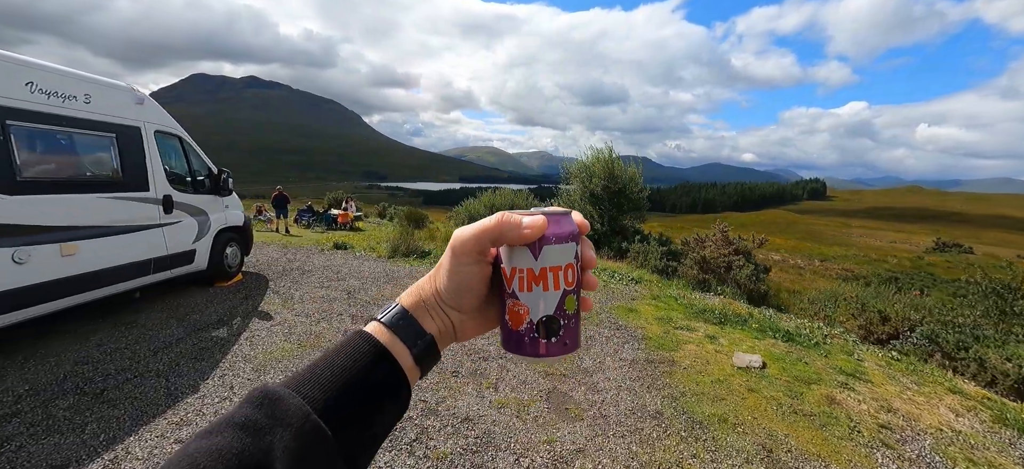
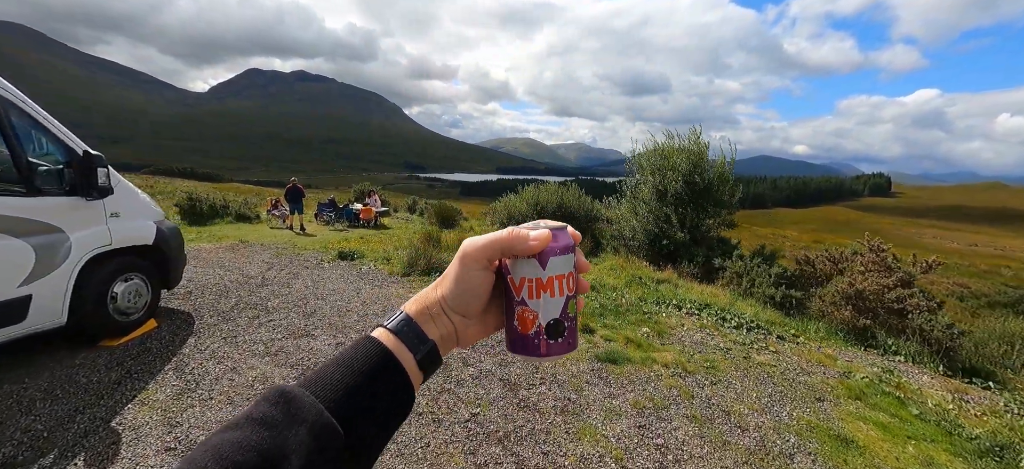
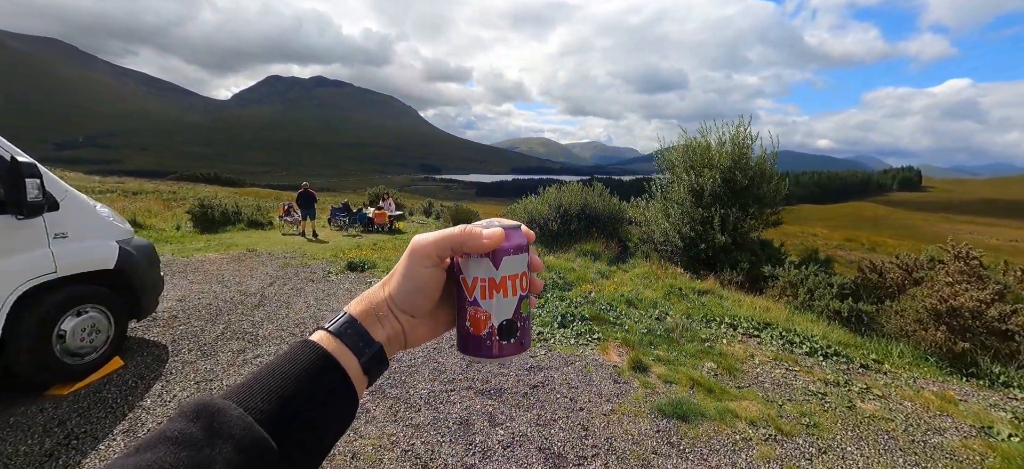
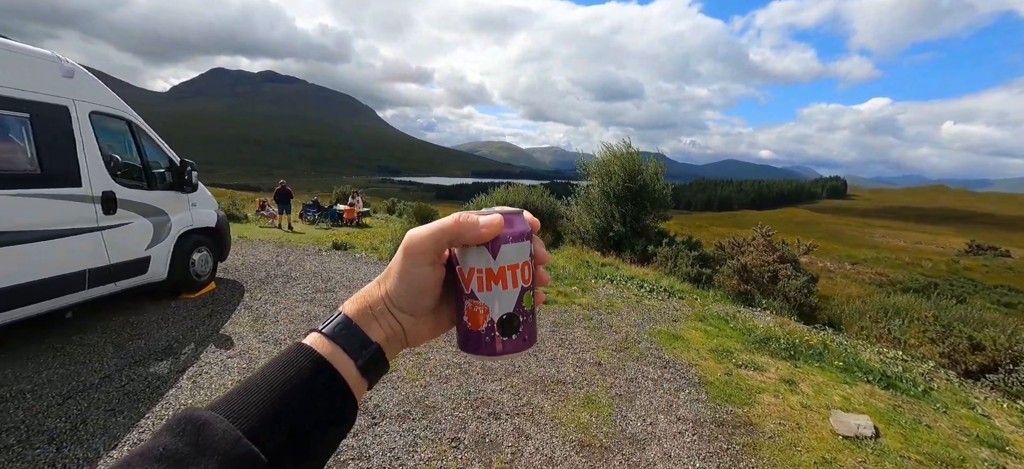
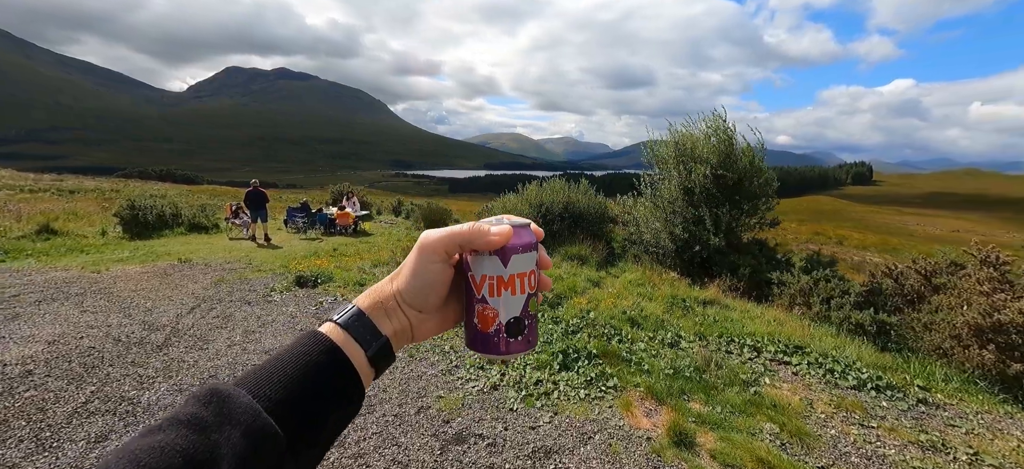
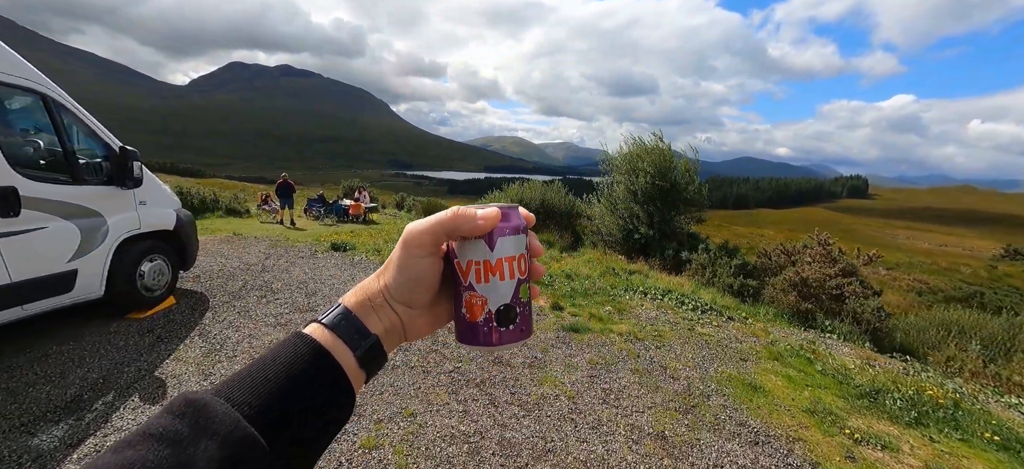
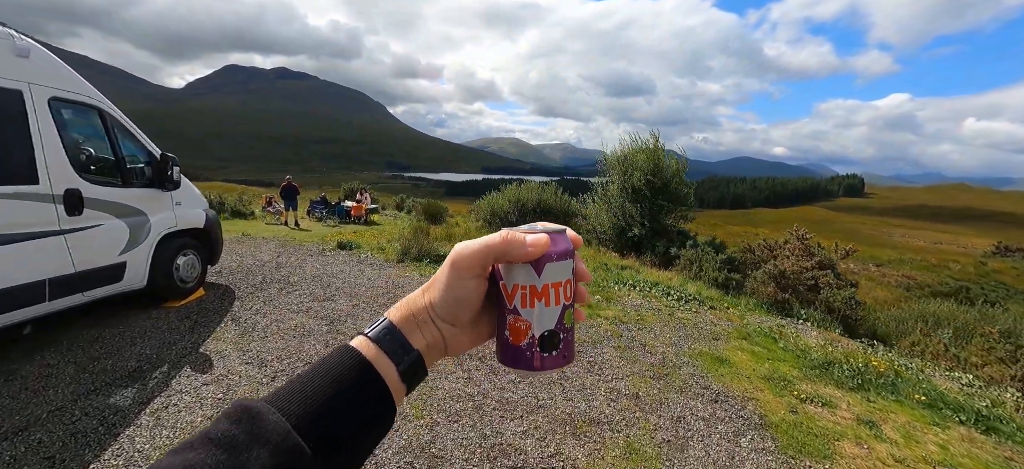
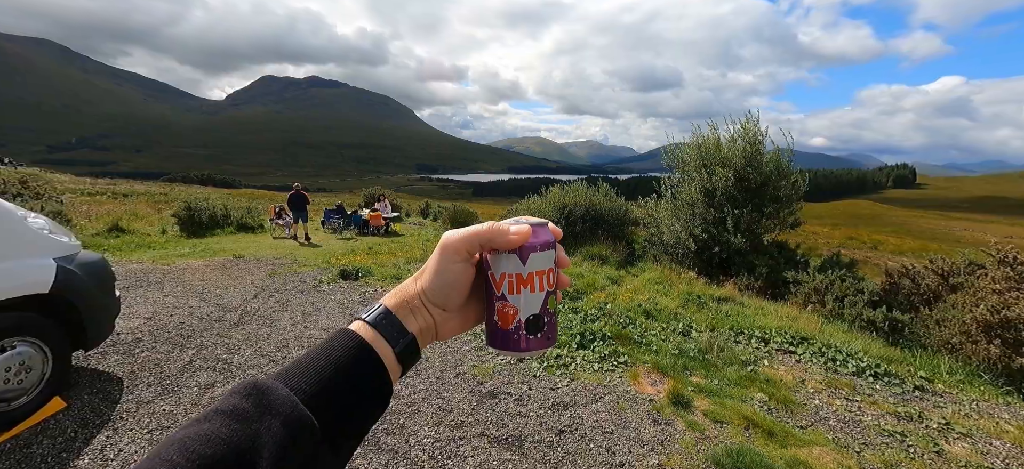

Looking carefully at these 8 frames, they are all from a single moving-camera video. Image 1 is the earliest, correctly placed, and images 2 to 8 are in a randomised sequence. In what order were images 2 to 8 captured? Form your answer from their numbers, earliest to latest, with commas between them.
4, 7, 6, 2, 3, 8, 5
